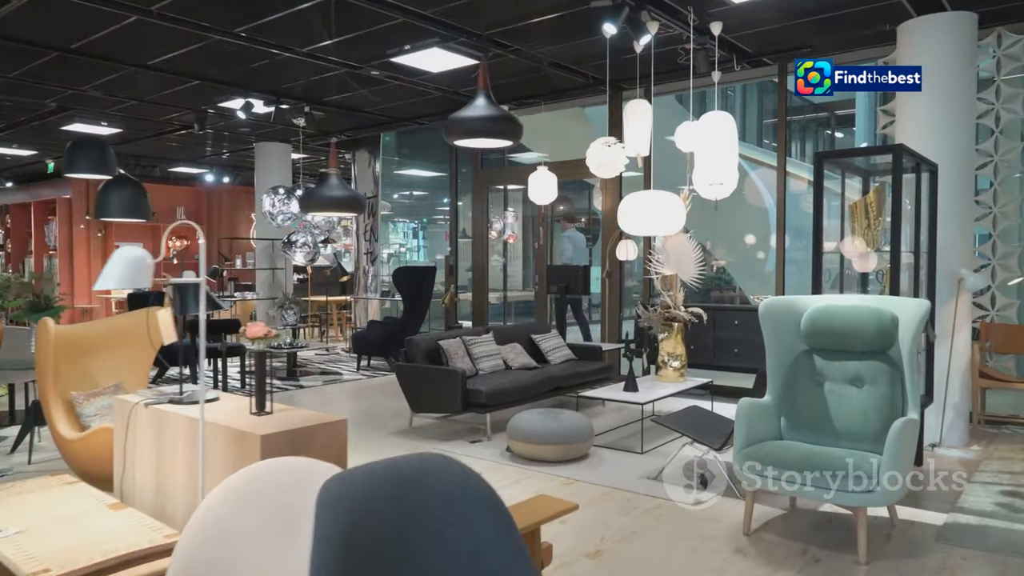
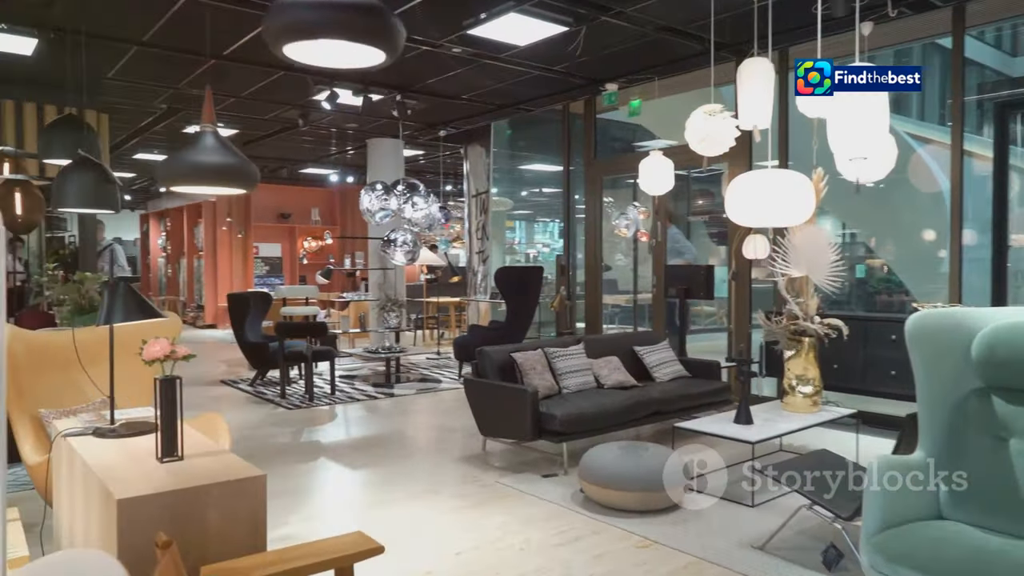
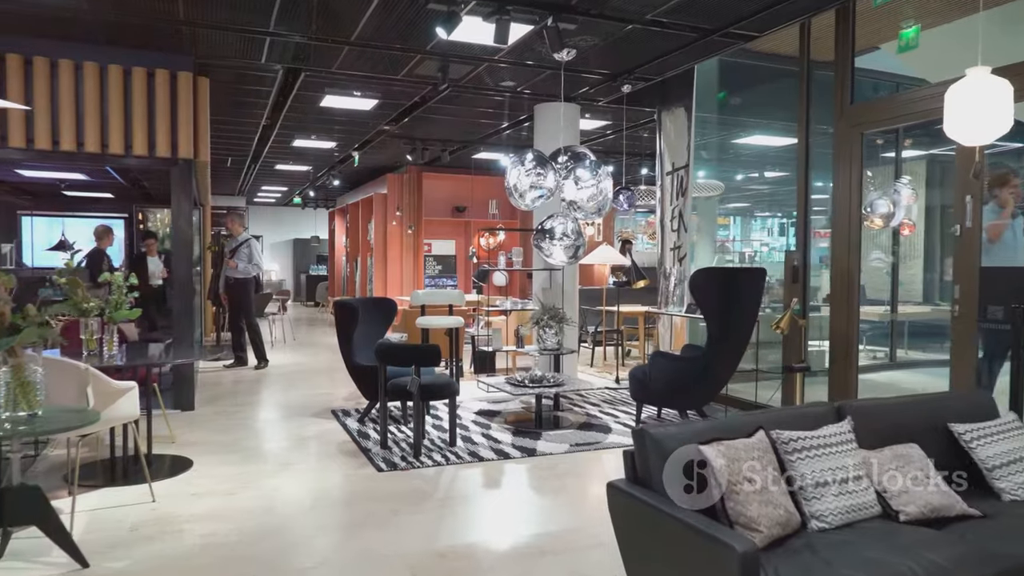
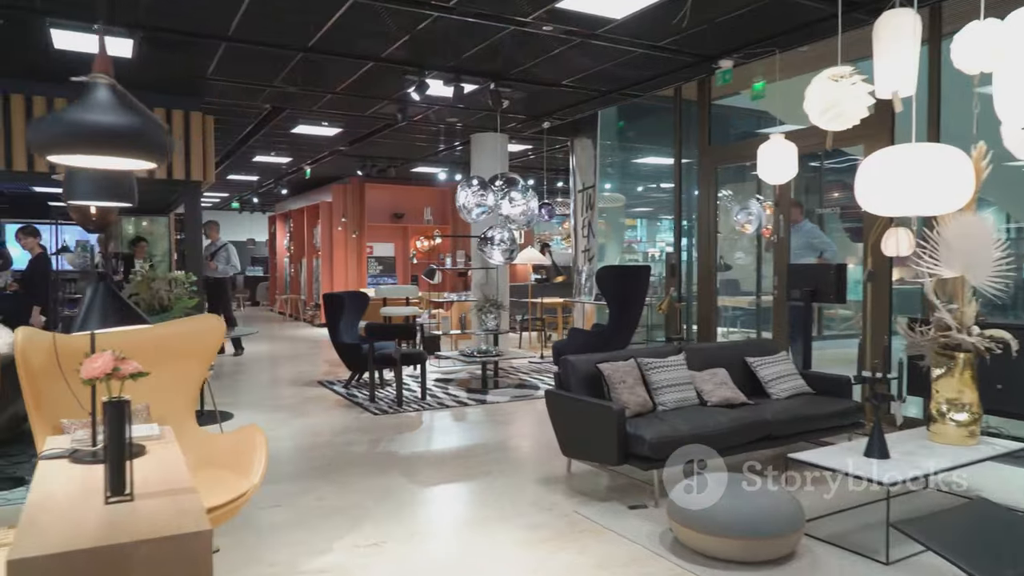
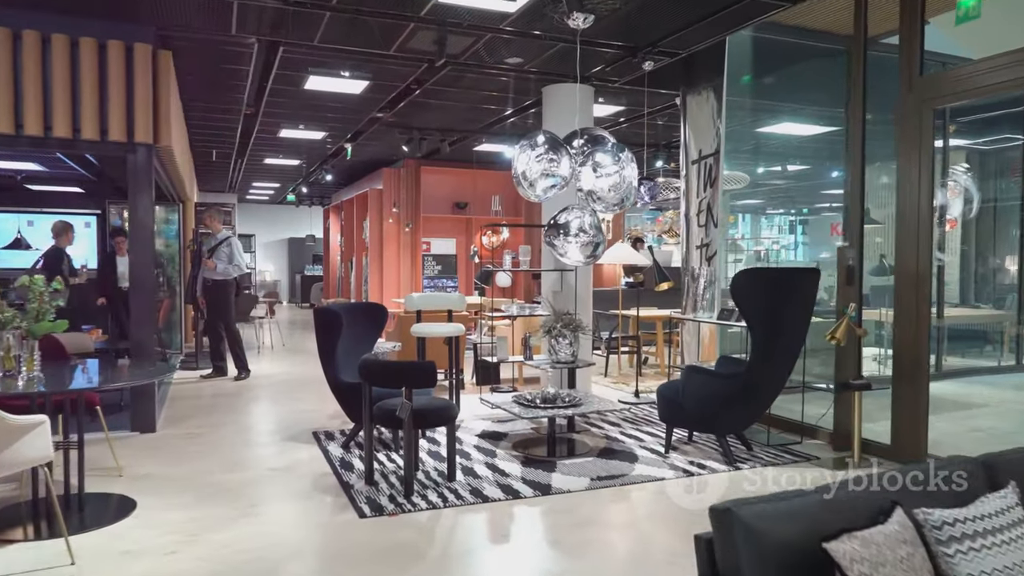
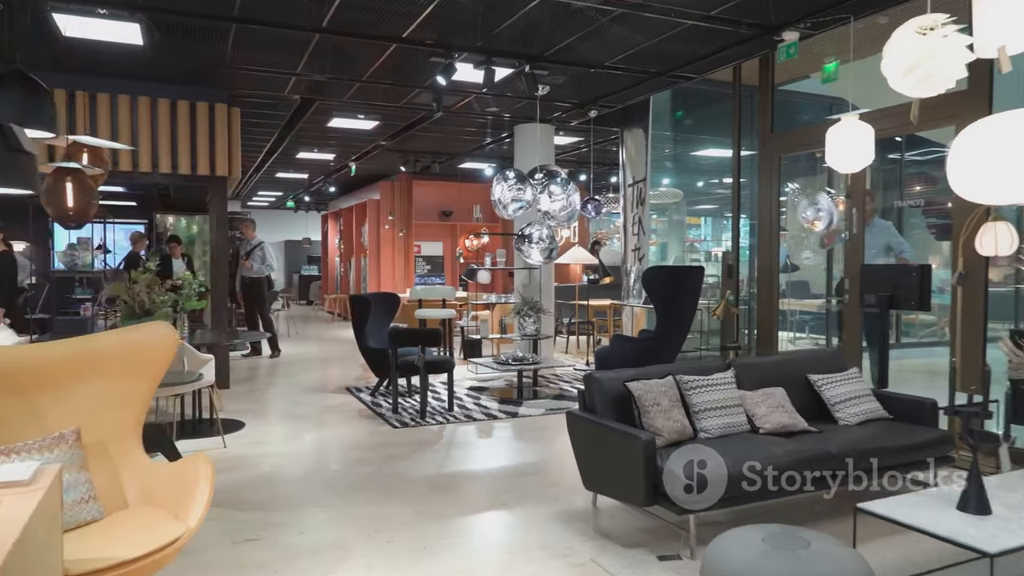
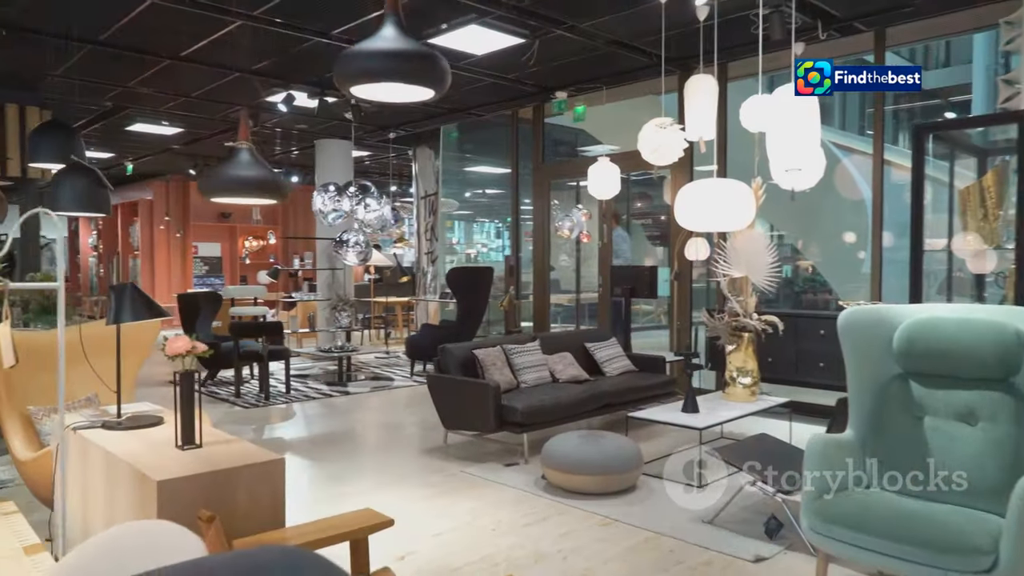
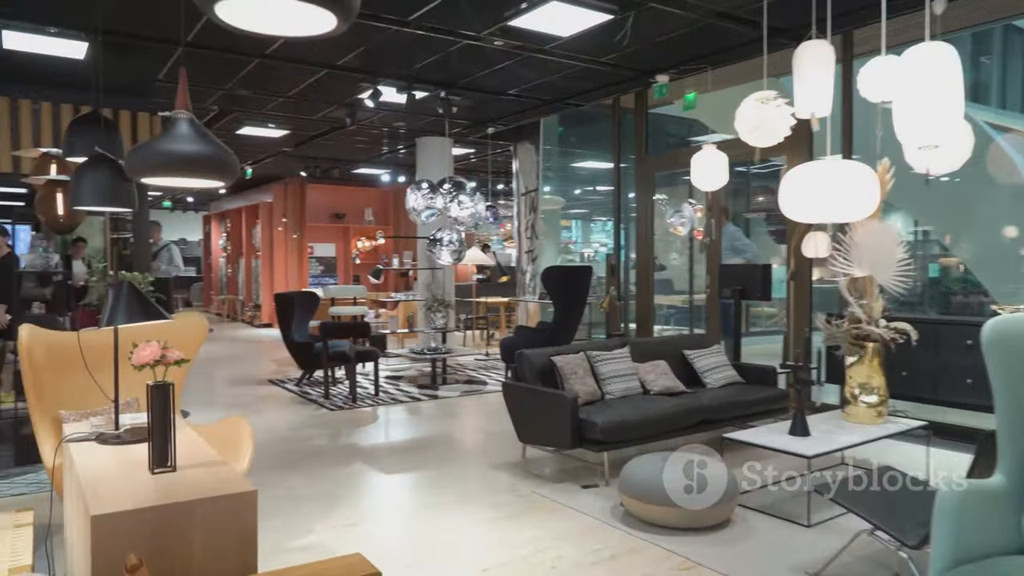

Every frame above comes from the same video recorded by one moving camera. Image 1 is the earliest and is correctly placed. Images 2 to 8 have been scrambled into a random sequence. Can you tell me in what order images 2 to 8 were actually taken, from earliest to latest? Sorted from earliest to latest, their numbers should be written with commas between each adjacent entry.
7, 2, 8, 4, 6, 3, 5
